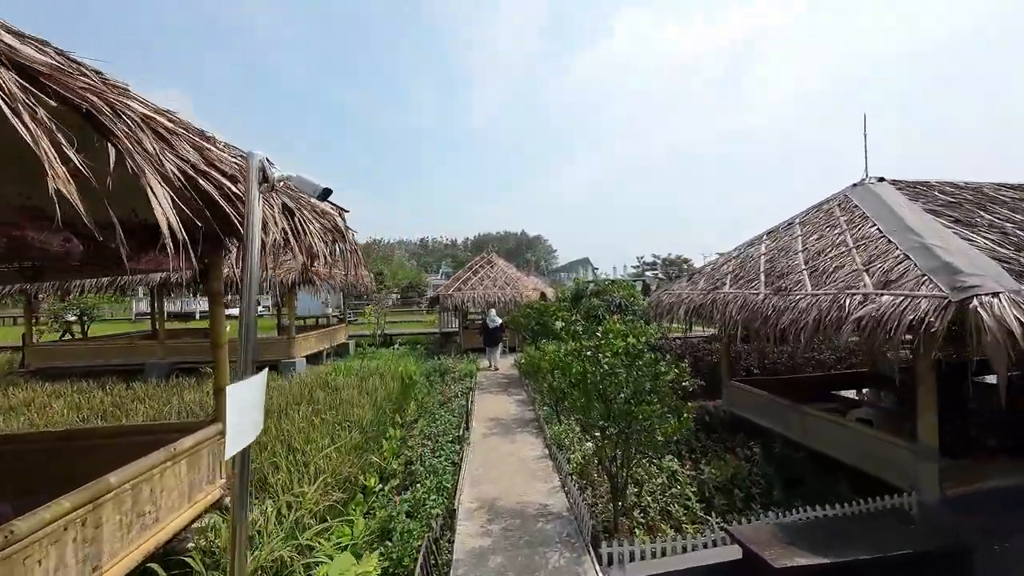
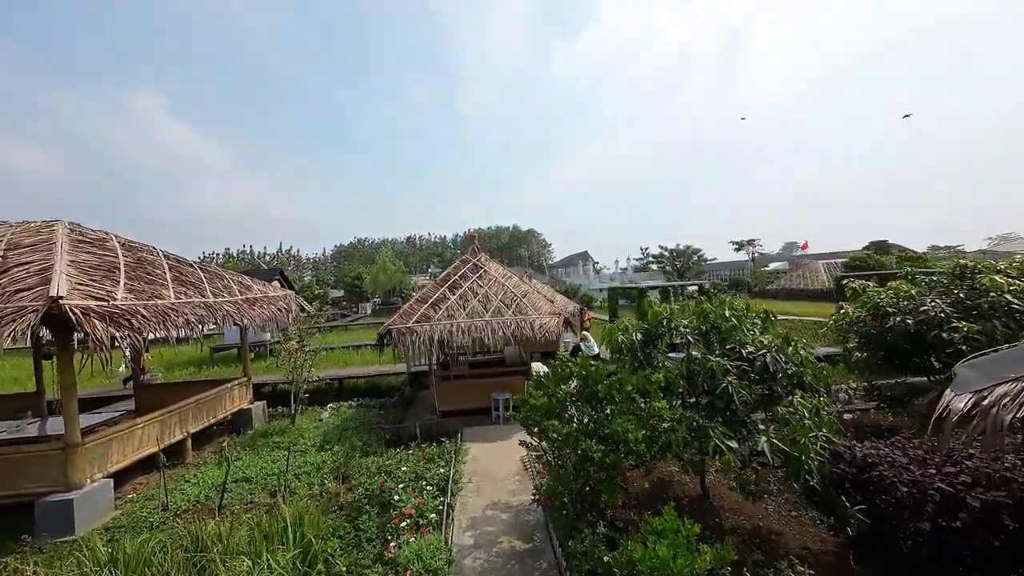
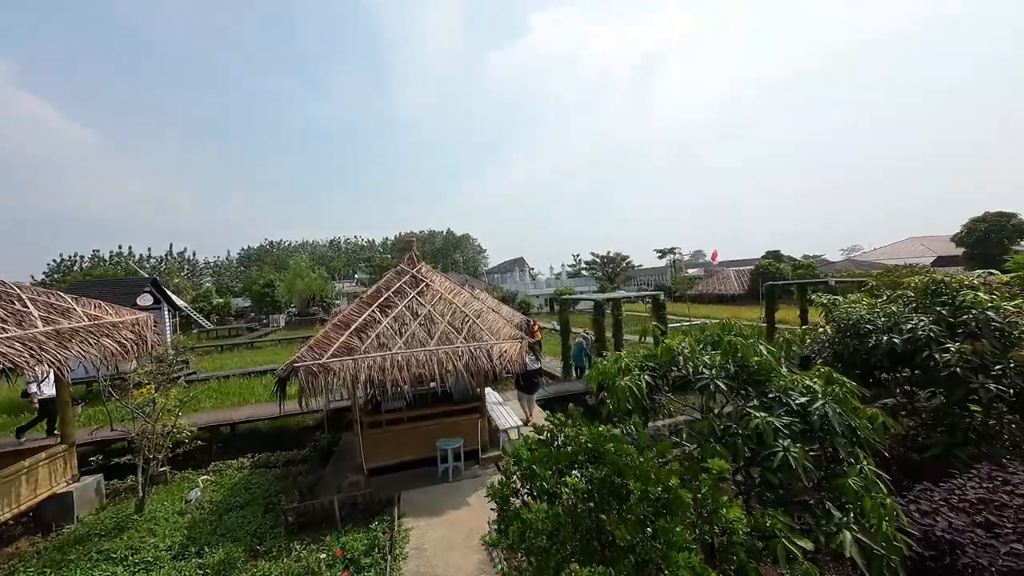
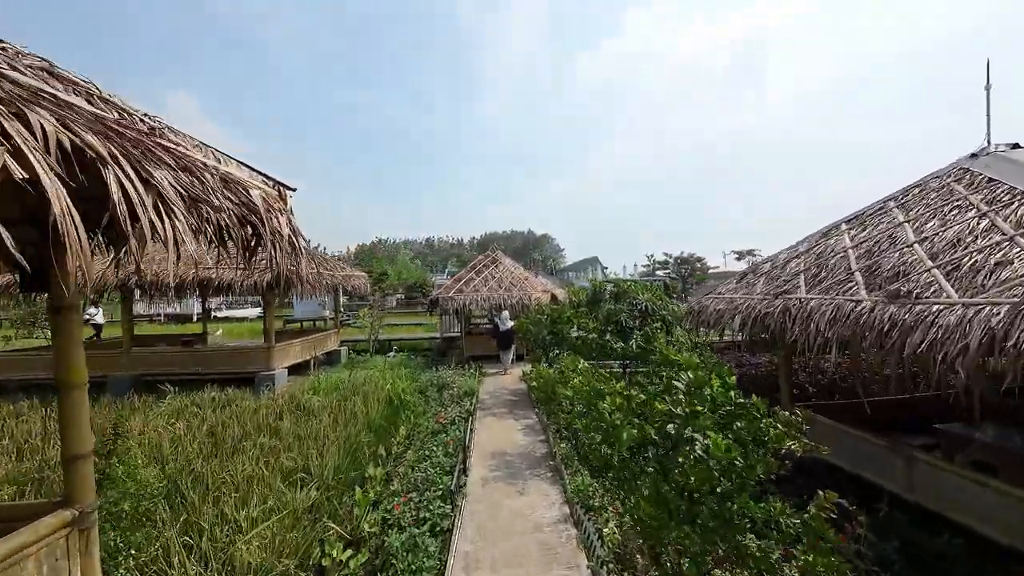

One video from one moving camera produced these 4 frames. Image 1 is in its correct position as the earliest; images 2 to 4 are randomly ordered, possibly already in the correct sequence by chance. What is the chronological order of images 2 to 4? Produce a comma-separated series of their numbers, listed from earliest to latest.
4, 2, 3
